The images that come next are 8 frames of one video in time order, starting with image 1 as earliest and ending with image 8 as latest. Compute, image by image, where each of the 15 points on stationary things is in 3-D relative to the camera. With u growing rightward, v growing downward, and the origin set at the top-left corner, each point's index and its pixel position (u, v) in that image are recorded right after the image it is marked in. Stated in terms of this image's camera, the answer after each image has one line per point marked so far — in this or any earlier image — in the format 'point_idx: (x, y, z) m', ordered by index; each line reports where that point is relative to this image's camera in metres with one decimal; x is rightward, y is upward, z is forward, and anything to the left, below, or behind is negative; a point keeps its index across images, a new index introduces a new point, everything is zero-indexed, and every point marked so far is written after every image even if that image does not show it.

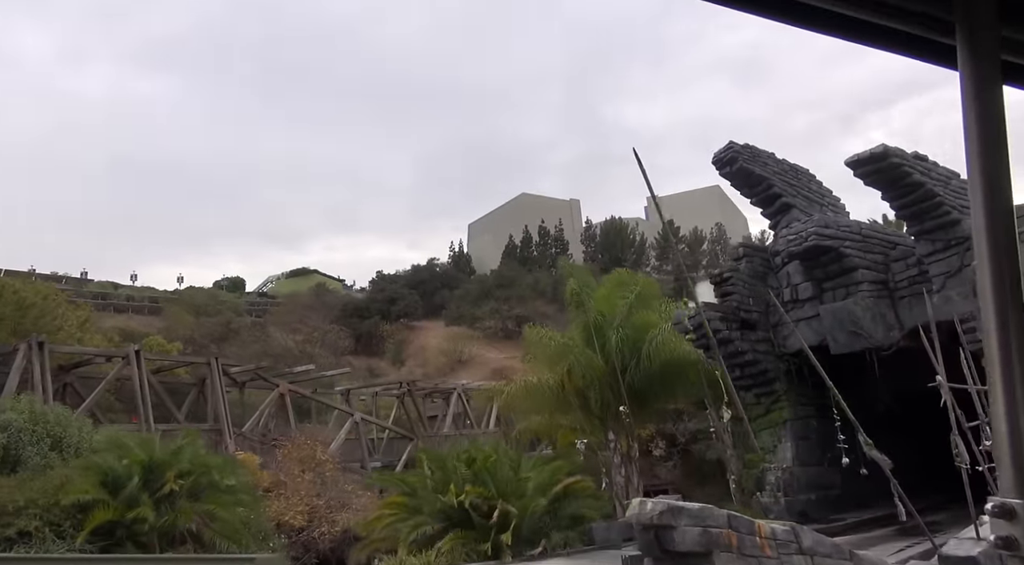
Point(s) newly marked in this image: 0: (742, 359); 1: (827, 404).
0: (+4.1, -1.4, +14.1) m
1: (+5.8, -2.2, +14.4) m
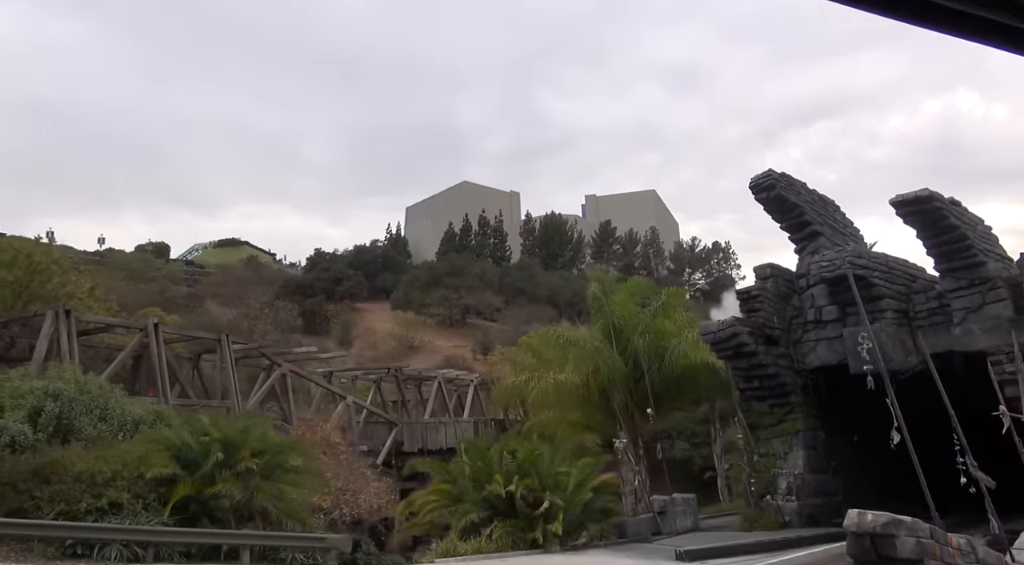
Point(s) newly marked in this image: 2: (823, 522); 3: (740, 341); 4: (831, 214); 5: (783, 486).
0: (+4.9, -1.7, +15.3) m
1: (+6.5, -2.7, +15.8) m
2: (+5.9, -4.6, +14.9) m
3: (+4.4, -1.2, +15.2) m
4: (+6.5, +1.4, +15.8) m
5: (+5.2, -3.9, +15.0) m
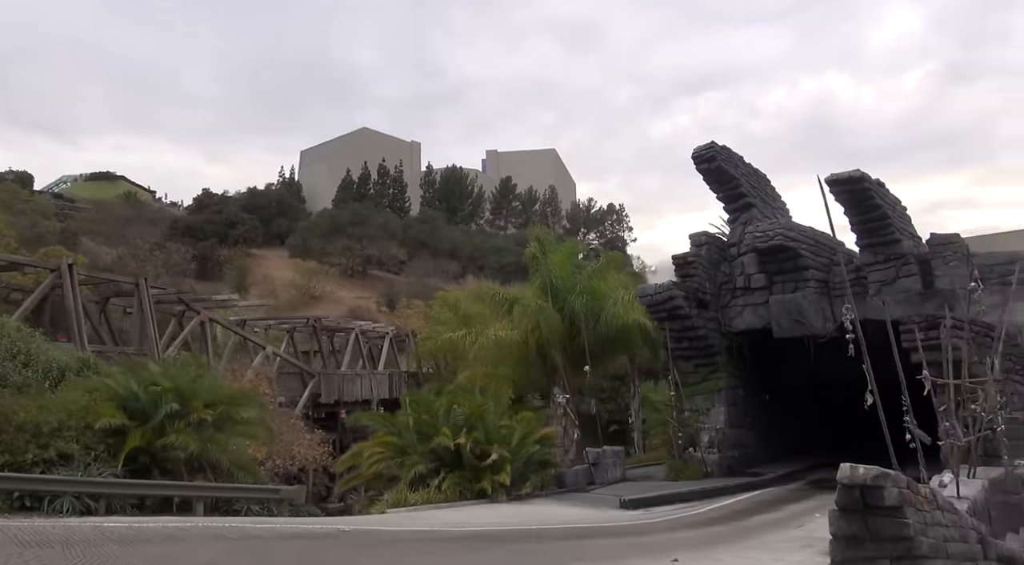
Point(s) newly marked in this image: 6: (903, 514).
0: (+3.8, -1.0, +16.2) m
1: (+5.2, -2.0, +17.0) m
2: (+4.7, -3.9, +16.1) m
3: (+3.3, -0.5, +16.0) m
4: (+5.4, +2.1, +16.7) m
5: (+4.0, -3.2, +16.1) m
6: (+3.5, -2.0, +6.8) m
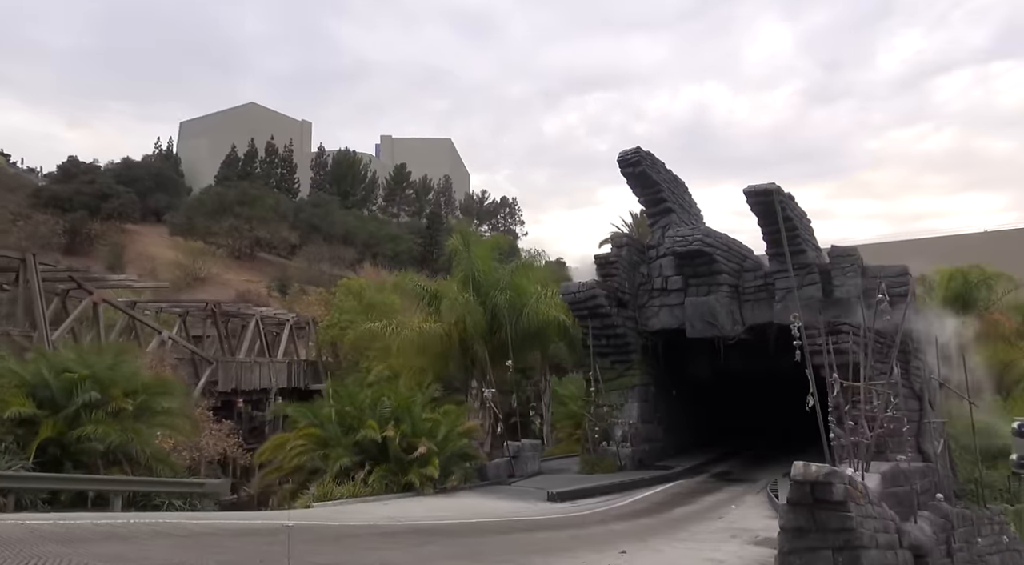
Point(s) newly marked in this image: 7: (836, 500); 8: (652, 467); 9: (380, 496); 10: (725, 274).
0: (+2.2, -1.0, +16.7) m
1: (+3.4, -2.1, +17.8) m
2: (+2.9, -3.9, +16.8) m
3: (+1.8, -0.4, +16.5) m
4: (+3.8, +2.0, +17.5) m
5: (+2.3, -3.2, +16.7) m
6: (+3.3, -2.2, +7.4) m
7: (+3.0, -2.0, +7.2) m
8: (+2.9, -3.9, +16.5) m
9: (-2.3, -3.7, +13.3) m
10: (+4.4, +0.2, +16.1) m
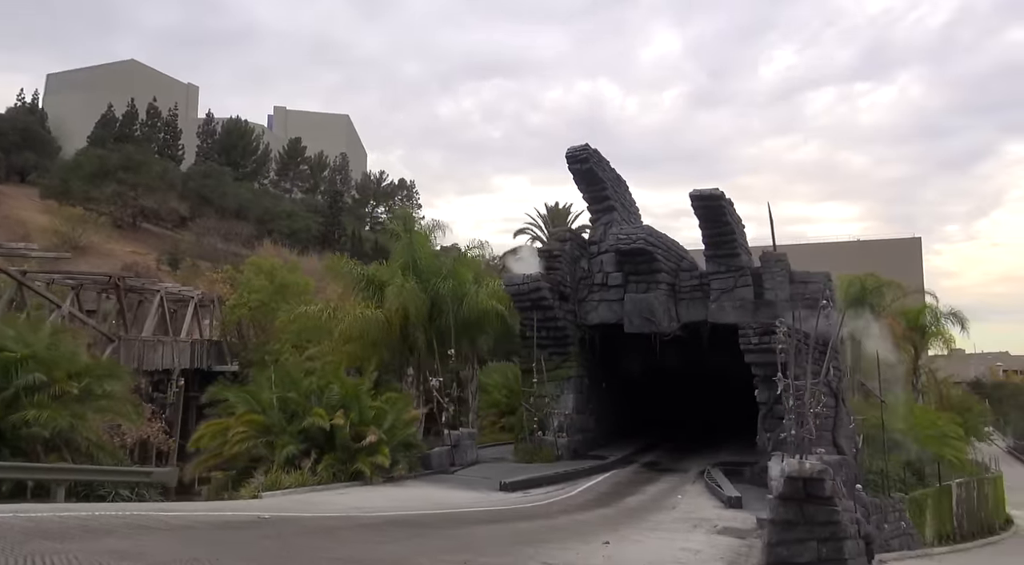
0: (+0.9, -0.9, +17.1) m
1: (+1.9, -2.0, +18.3) m
2: (+1.5, -3.8, +17.3) m
3: (+0.6, -0.3, +16.7) m
4: (+2.5, +2.1, +18.0) m
5: (+0.9, -3.1, +17.1) m
6: (+3.3, -2.3, +8.0) m
7: (+3.1, -2.1, +7.8) m
8: (+1.6, -3.8, +16.9) m
9: (-3.1, -3.4, +13.1) m
10: (+3.2, +0.2, +16.7) m
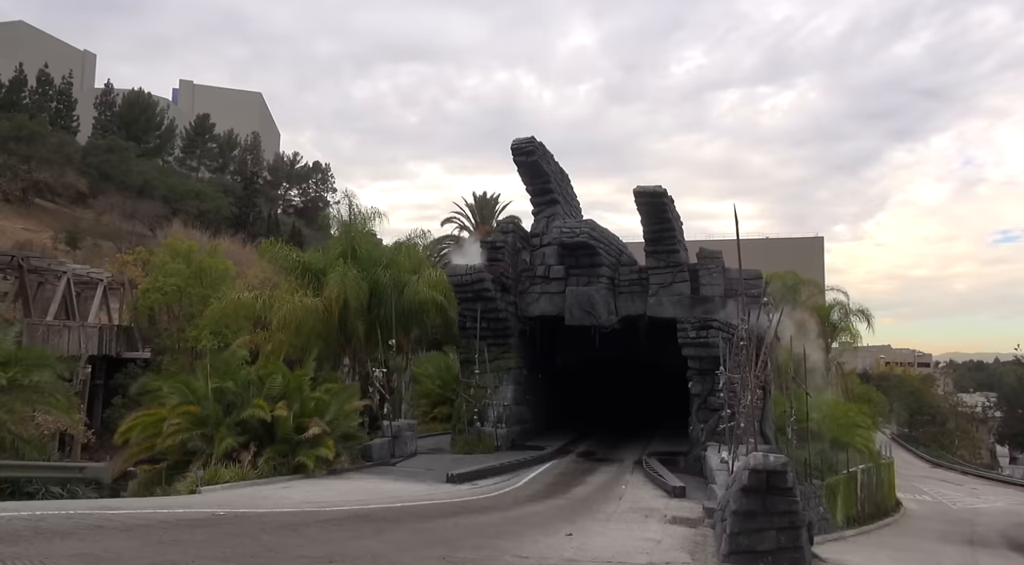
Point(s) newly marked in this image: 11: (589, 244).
0: (-0.4, -0.7, +17.1) m
1: (+0.5, -1.8, +18.4) m
2: (+0.1, -3.6, +17.4) m
3: (-0.6, -0.1, +16.7) m
4: (+1.2, +2.3, +18.2) m
5: (-0.4, -2.9, +17.1) m
6: (+3.0, -2.3, +8.4) m
7: (+2.9, -2.1, +8.1) m
8: (+0.2, -3.6, +17.1) m
9: (-4.0, -3.2, +12.7) m
10: (+2.0, +0.3, +17.0) m
11: (+1.6, +0.8, +16.6) m
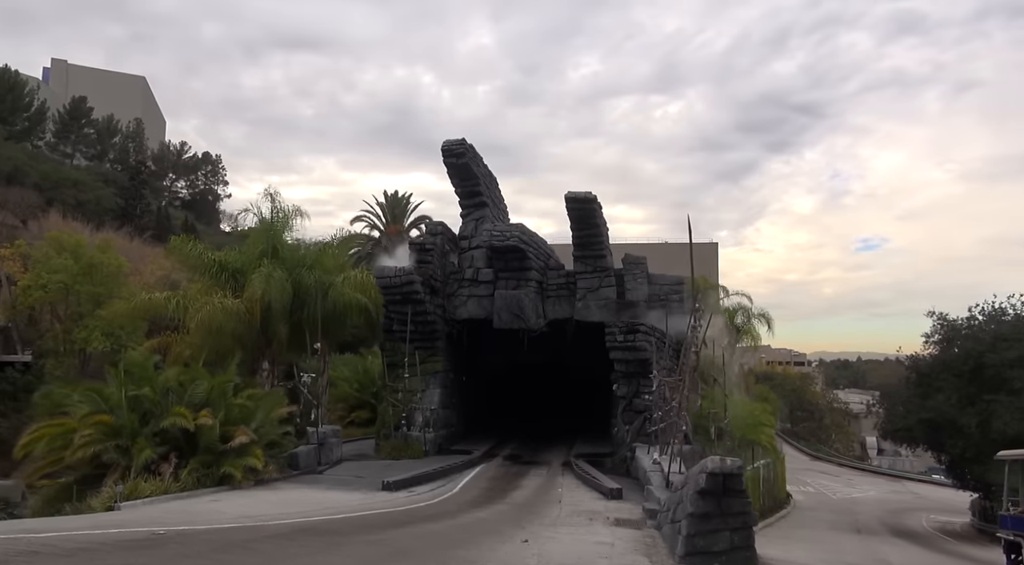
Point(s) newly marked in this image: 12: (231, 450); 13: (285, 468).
0: (-1.9, -0.8, +16.9) m
1: (-1.3, -1.8, +18.3) m
2: (-1.5, -3.7, +17.3) m
3: (-2.1, -0.2, +16.5) m
4: (-0.5, +2.2, +18.2) m
5: (-2.0, -3.0, +16.9) m
6: (+2.6, -2.4, +8.8) m
7: (+2.5, -2.2, +8.4) m
8: (-1.3, -3.7, +17.0) m
9: (-4.9, -3.2, +12.0) m
10: (+0.5, +0.3, +17.1) m
11: (+0.1, +0.7, +16.7) m
12: (-4.6, -2.7, +12.8) m
13: (-4.1, -3.3, +14.1) m
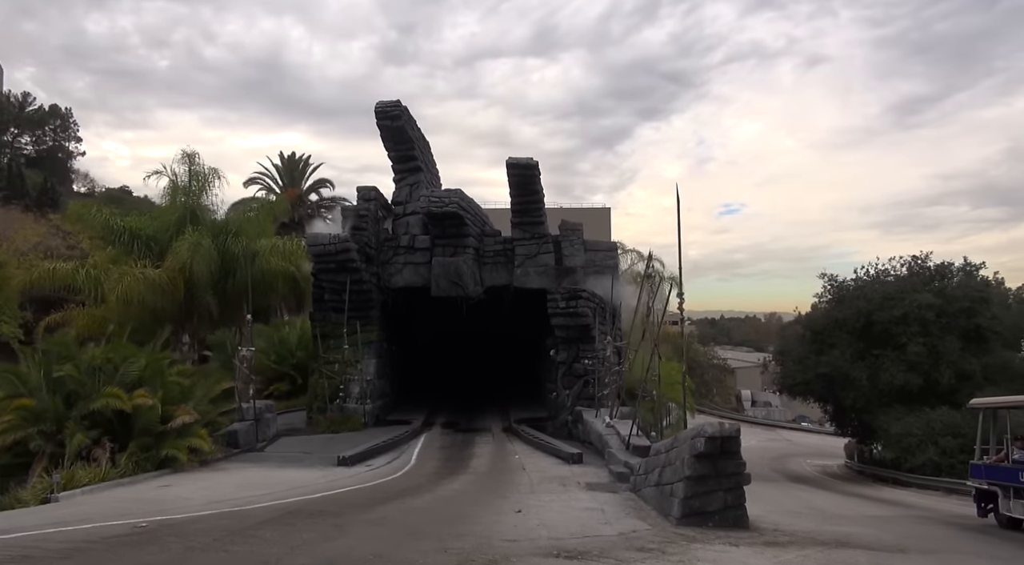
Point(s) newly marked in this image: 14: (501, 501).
0: (-3.2, -0.1, +16.3) m
1: (-2.8, -1.1, +17.9) m
2: (-2.9, -3.0, +16.9) m
3: (-3.3, +0.5, +15.8) m
4: (-2.0, +3.0, +17.7) m
5: (-3.3, -2.3, +16.4) m
6: (+2.6, -2.0, +9.1) m
7: (+2.6, -1.9, +8.8) m
8: (-2.6, -3.0, +16.6) m
9: (-5.3, -2.8, +11.1) m
10: (-0.9, +1.0, +16.8) m
11: (-1.2, +1.4, +16.4) m
12: (-5.2, -2.3, +11.9) m
13: (-4.9, -2.8, +13.3) m
14: (-0.2, -2.8, +10.1) m
